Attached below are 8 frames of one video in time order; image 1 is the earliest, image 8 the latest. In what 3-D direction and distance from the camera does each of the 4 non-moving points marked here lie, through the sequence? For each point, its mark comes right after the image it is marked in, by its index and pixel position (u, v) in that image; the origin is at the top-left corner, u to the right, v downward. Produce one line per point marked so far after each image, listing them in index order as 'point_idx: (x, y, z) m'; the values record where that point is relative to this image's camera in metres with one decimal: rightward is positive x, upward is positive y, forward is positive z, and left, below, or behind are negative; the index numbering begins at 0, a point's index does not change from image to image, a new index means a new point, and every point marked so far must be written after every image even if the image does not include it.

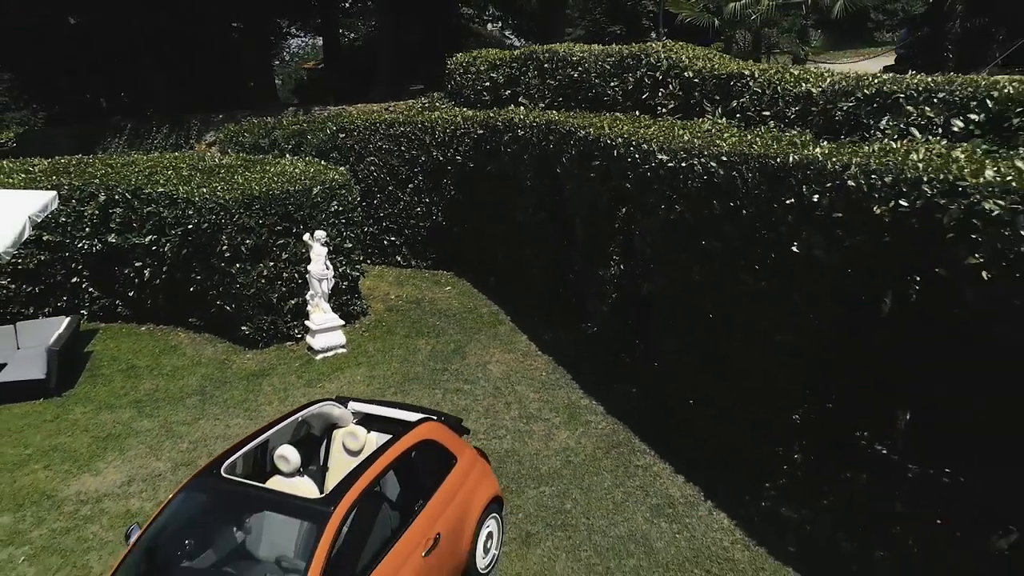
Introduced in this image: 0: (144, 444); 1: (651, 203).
0: (-2.6, -1.1, +8.1) m
1: (+0.9, +0.6, +7.5) m
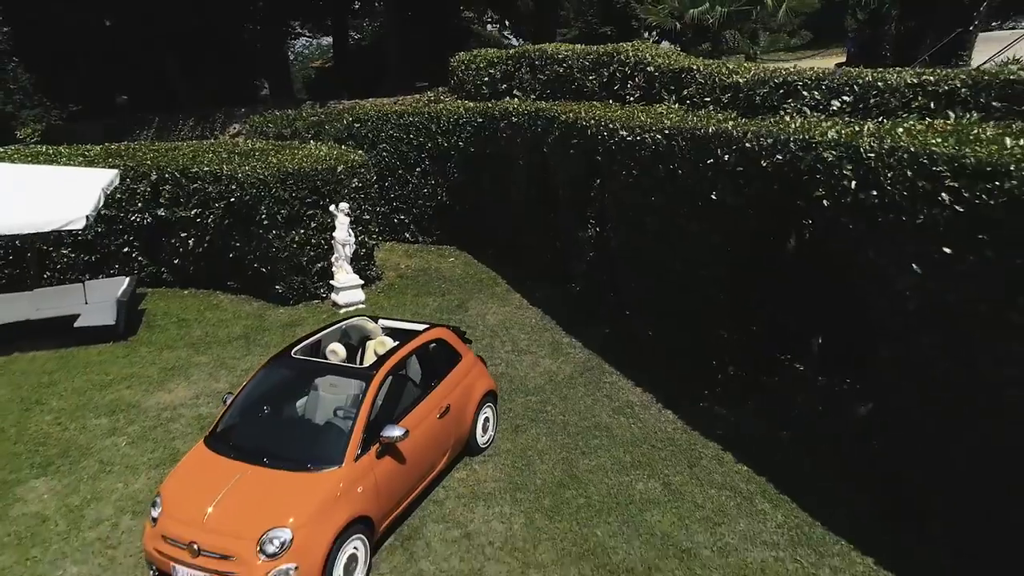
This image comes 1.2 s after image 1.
0: (-2.7, -0.7, +9.9) m
1: (+0.8, +1.0, +9.3) m
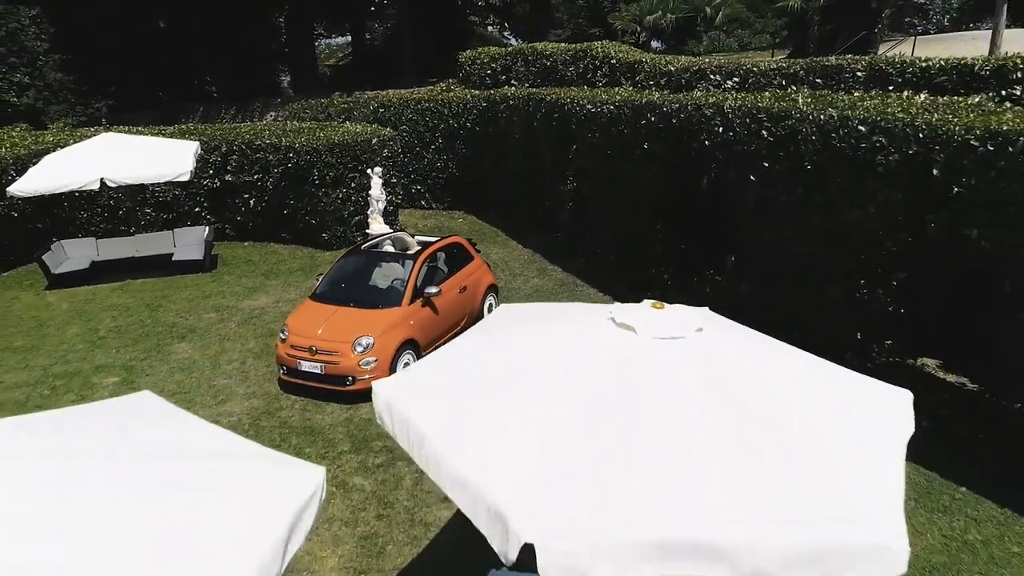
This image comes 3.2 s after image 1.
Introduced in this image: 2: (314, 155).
0: (-2.7, 0.0, +13.1) m
1: (+0.8, +1.7, +12.5) m
2: (-2.6, +1.8, +15.2) m
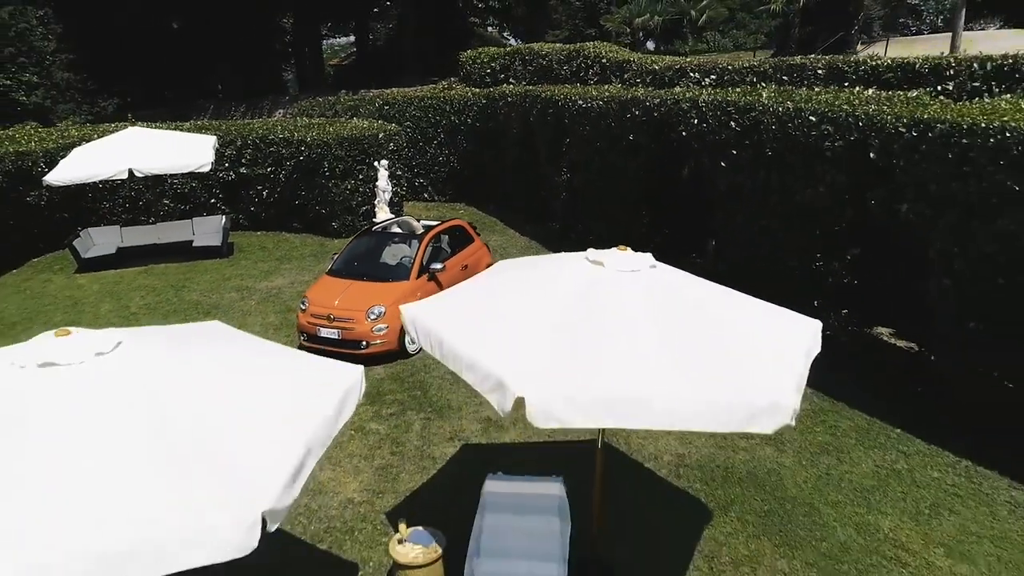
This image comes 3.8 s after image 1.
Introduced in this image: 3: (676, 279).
0: (-2.7, +0.2, +14.1) m
1: (+0.8, +1.9, +13.5) m
2: (-2.6, +2.0, +16.2) m
3: (+0.7, 0.0, +4.7) m
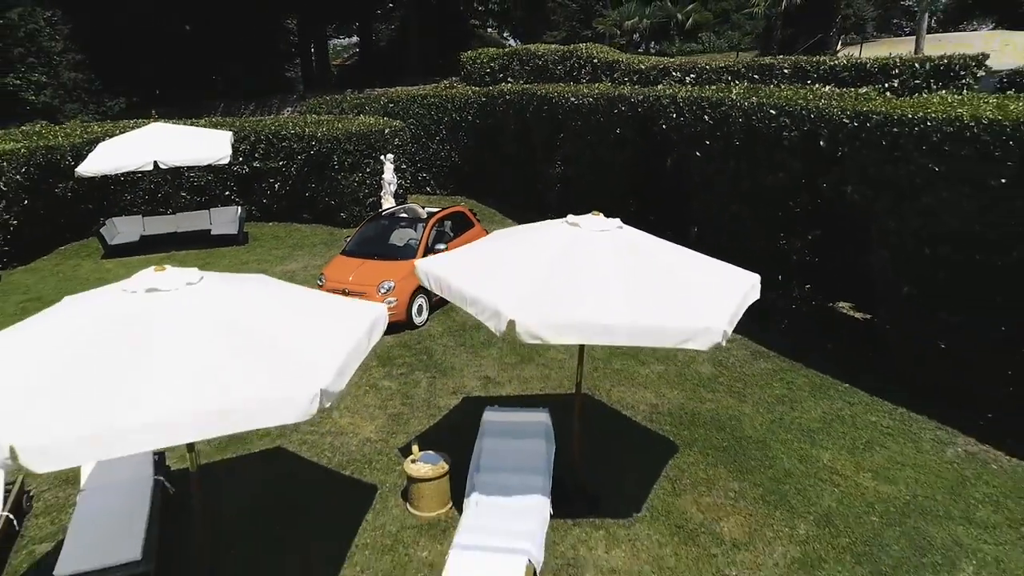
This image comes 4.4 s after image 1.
0: (-2.8, +0.4, +15.2) m
1: (+0.7, +2.1, +14.6) m
2: (-2.7, +2.2, +17.3) m
3: (+0.7, +0.2, +5.7) m
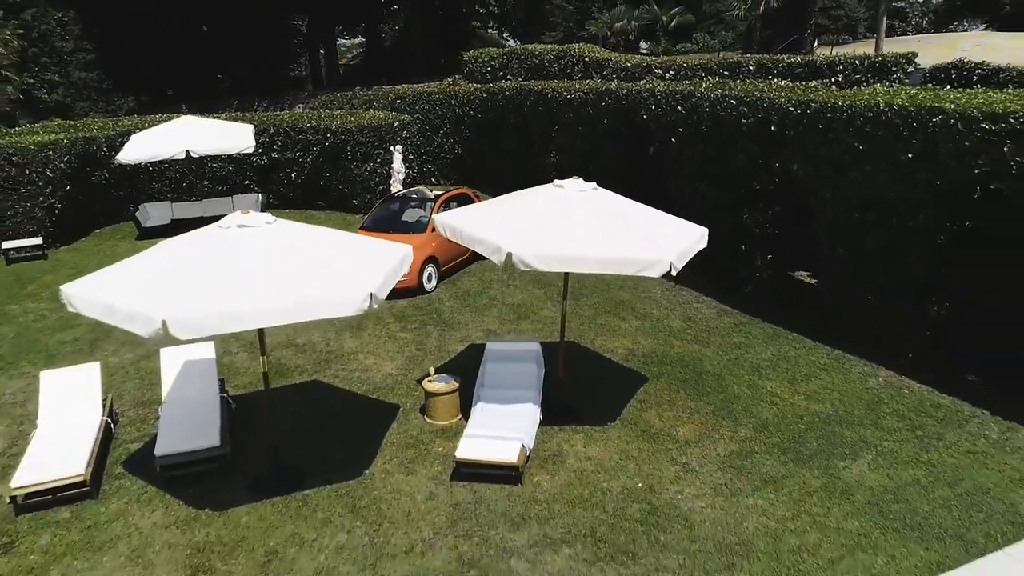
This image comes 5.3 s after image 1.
0: (-2.8, +0.7, +16.6) m
1: (+0.7, +2.4, +16.0) m
2: (-2.7, +2.5, +18.8) m
3: (+0.6, +0.6, +7.2) m
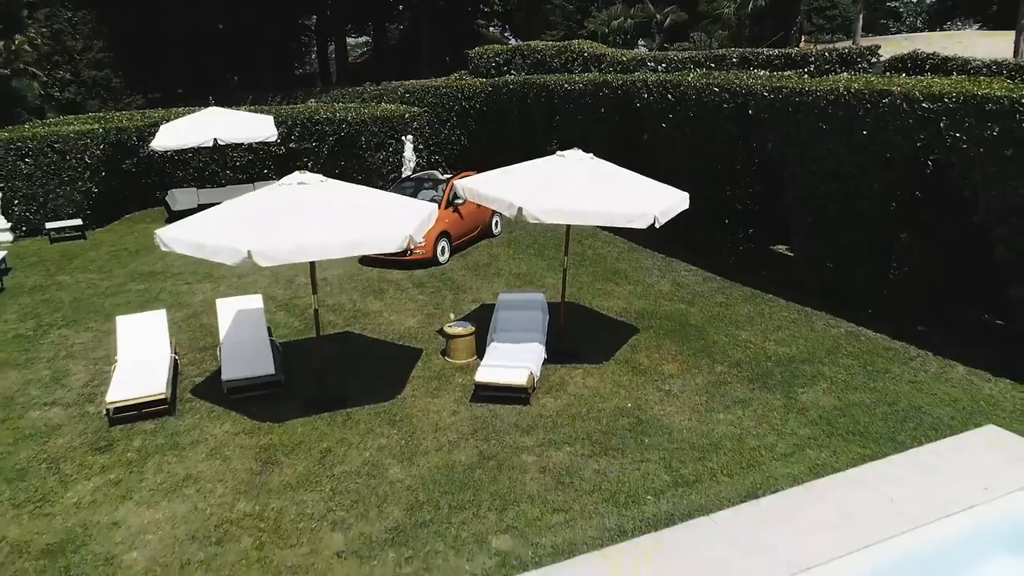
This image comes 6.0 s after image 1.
0: (-2.7, +1.0, +17.9) m
1: (+0.8, +2.7, +17.3) m
2: (-2.6, +2.8, +20.0) m
3: (+0.7, +0.9, +8.5) m
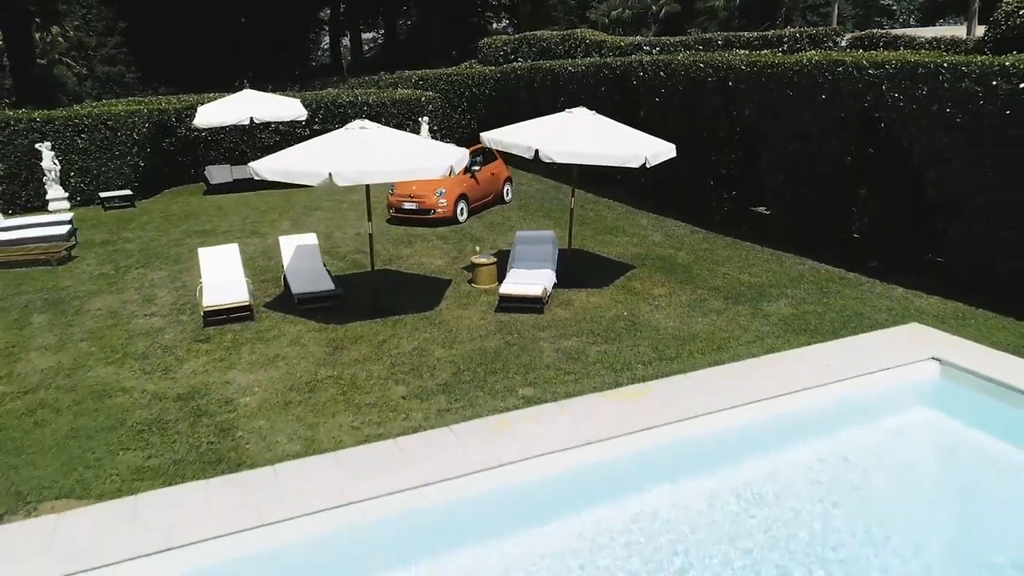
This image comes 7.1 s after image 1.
0: (-2.6, +1.6, +19.6) m
1: (+0.9, +3.3, +19.0) m
2: (-2.5, +3.4, +21.7) m
3: (+0.8, +1.5, +10.2) m
